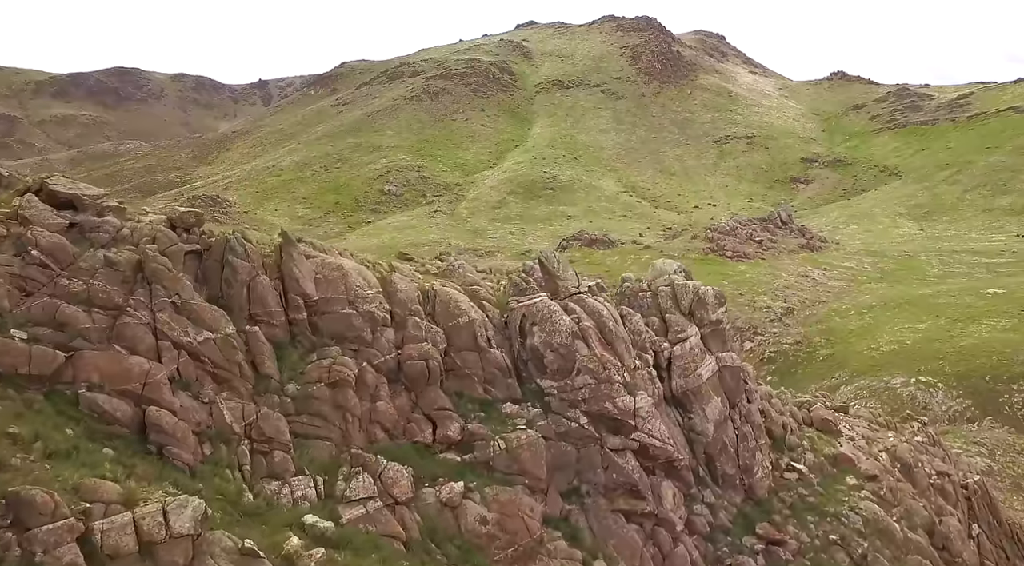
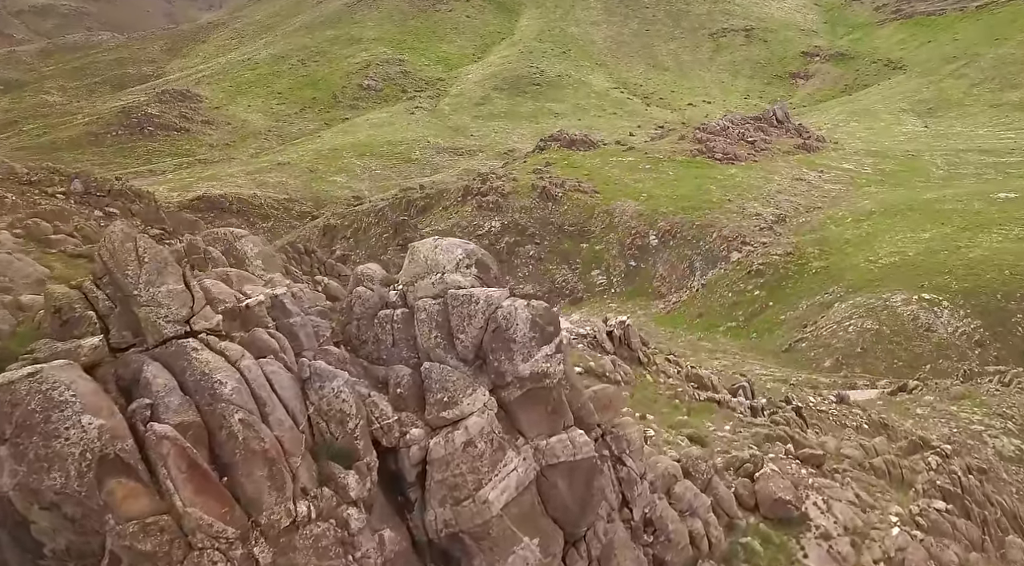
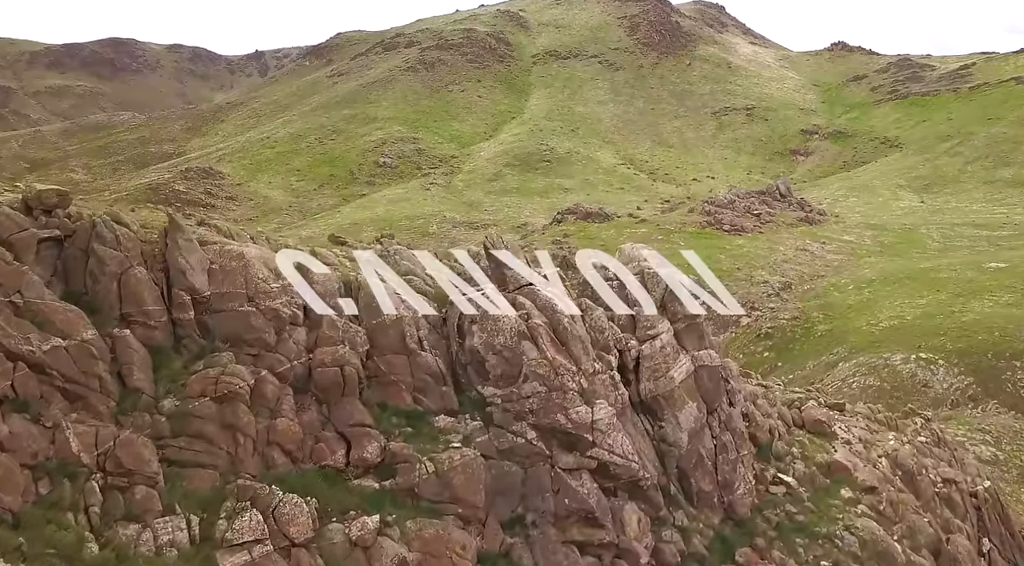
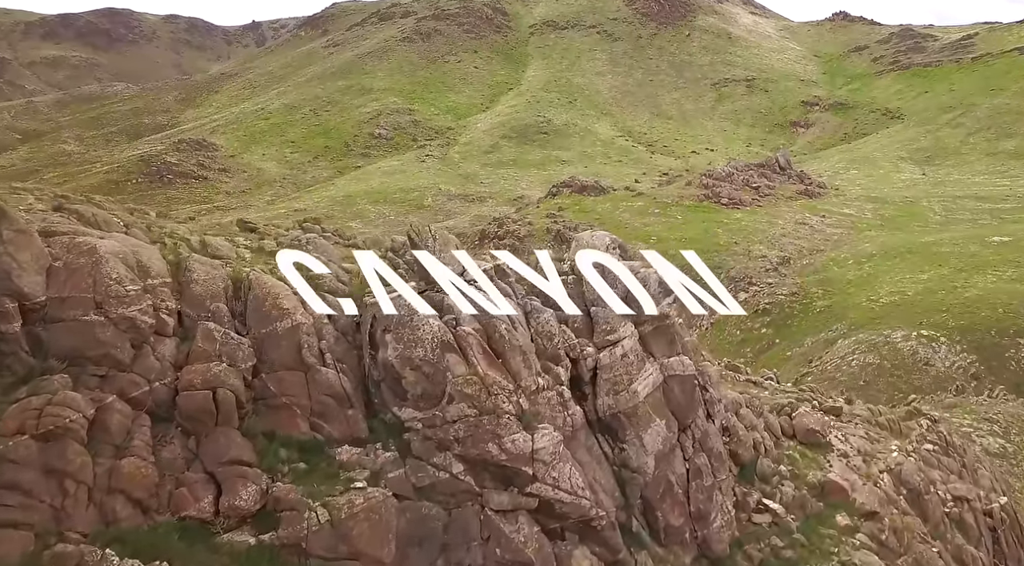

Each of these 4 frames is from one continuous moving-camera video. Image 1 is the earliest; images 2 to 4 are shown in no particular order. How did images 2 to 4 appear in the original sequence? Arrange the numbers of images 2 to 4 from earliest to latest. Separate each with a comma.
3, 4, 2
